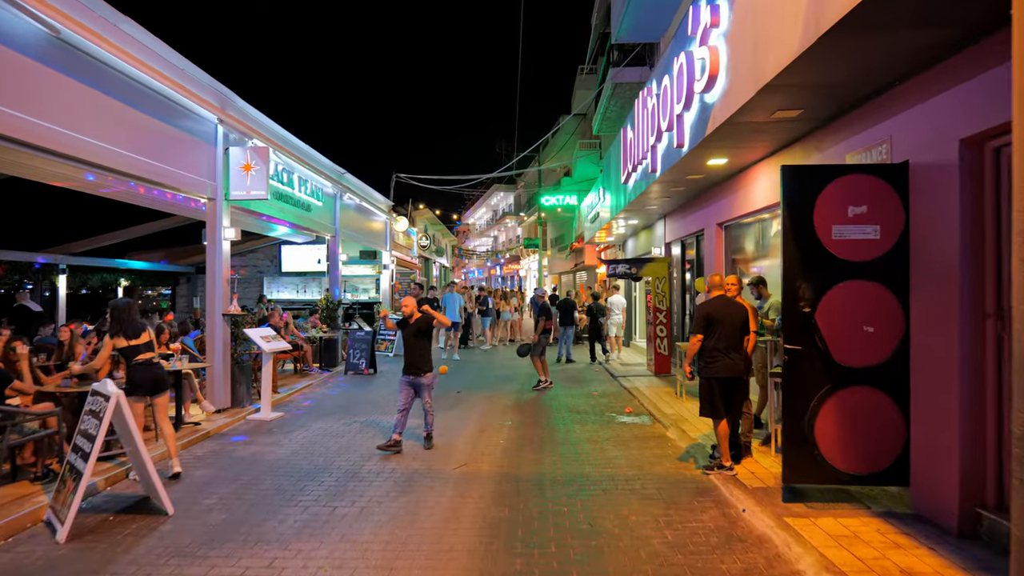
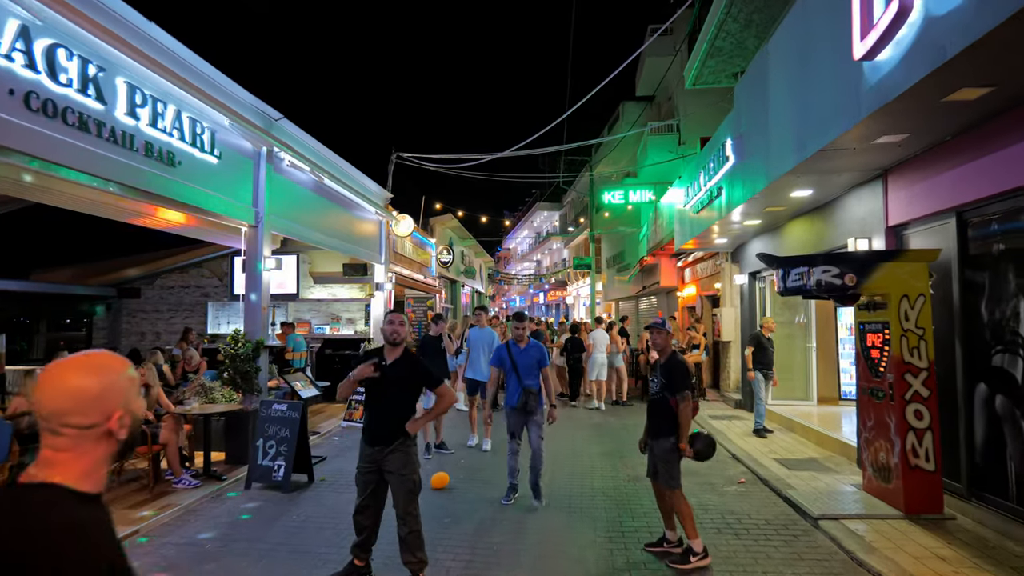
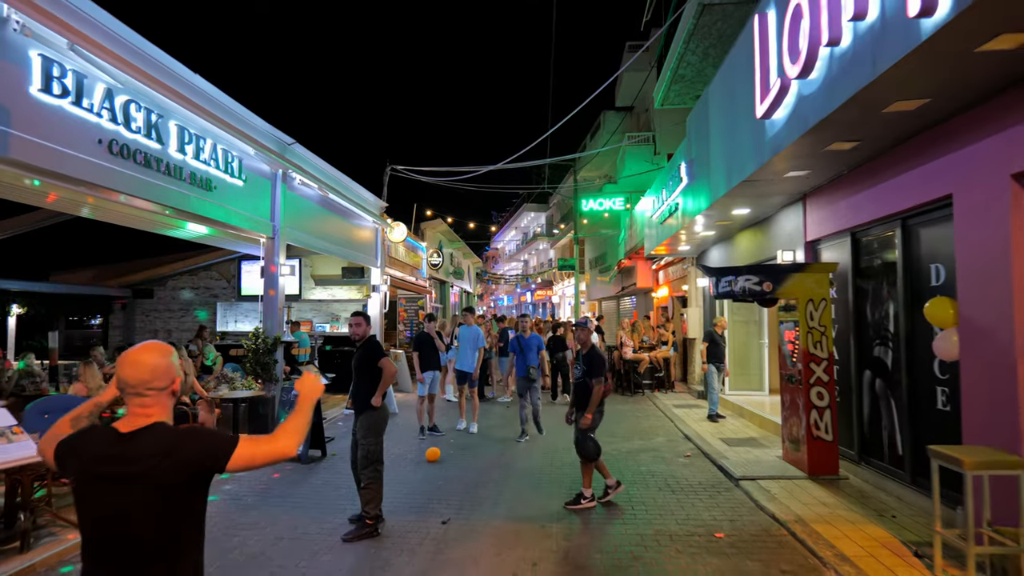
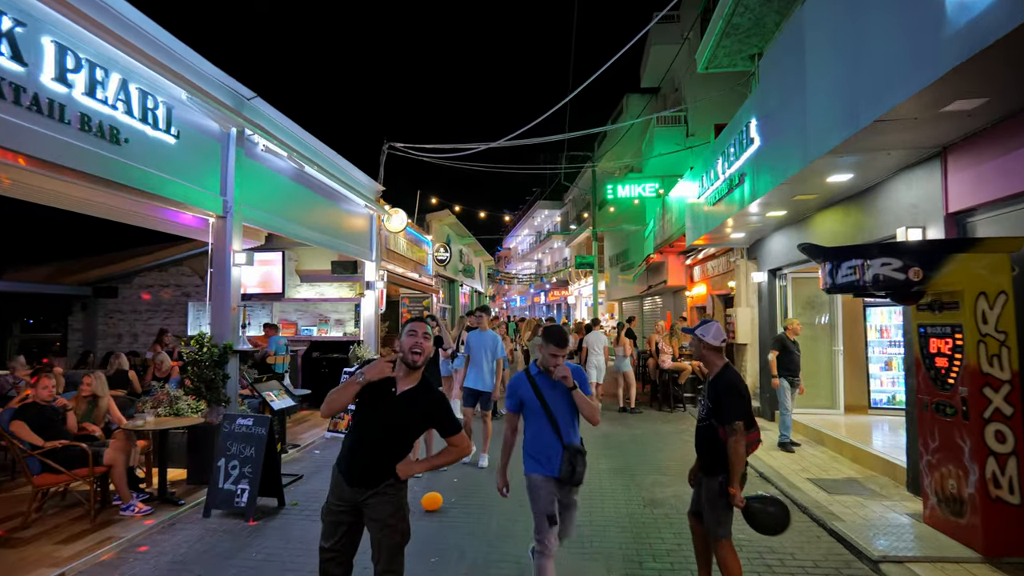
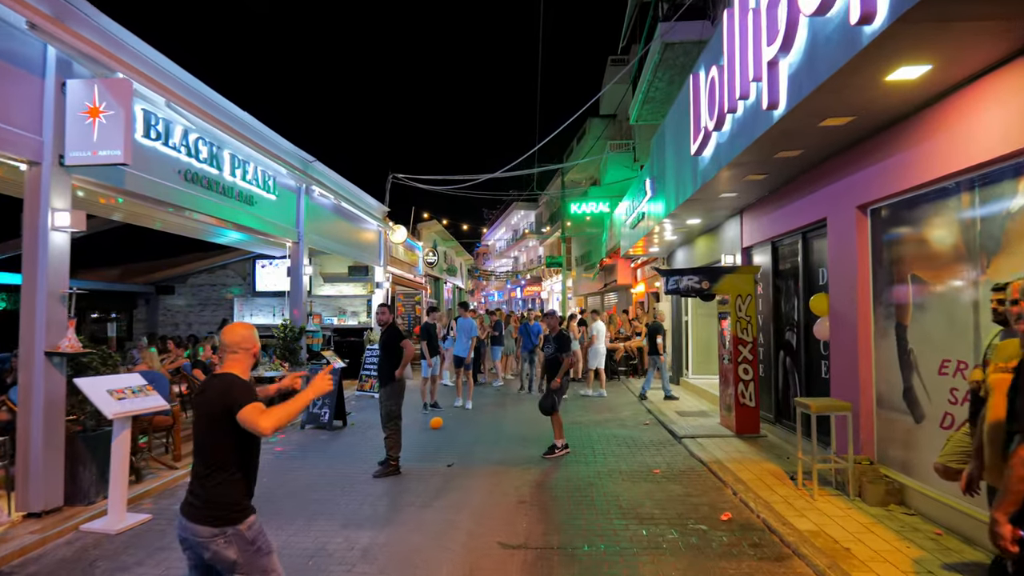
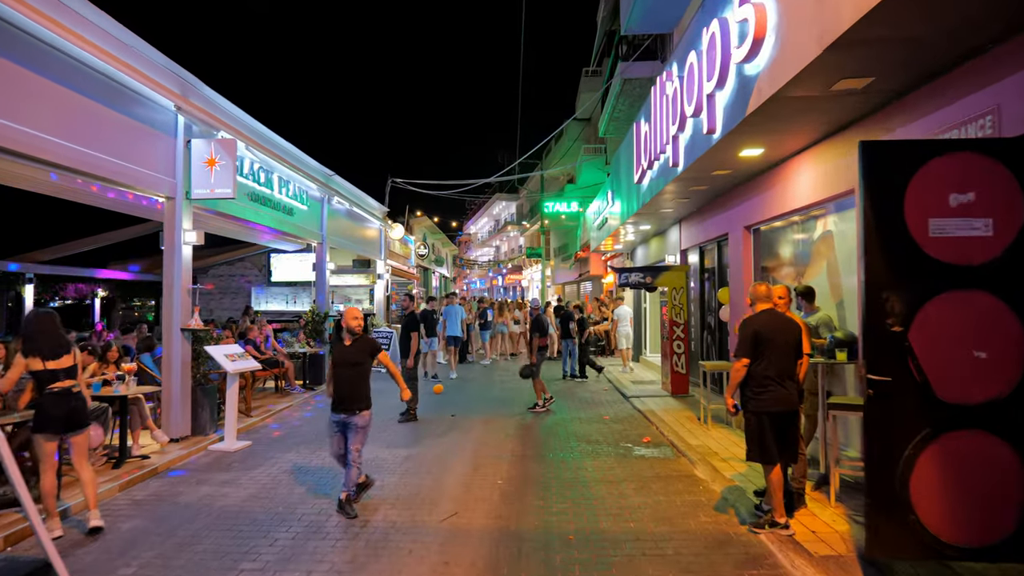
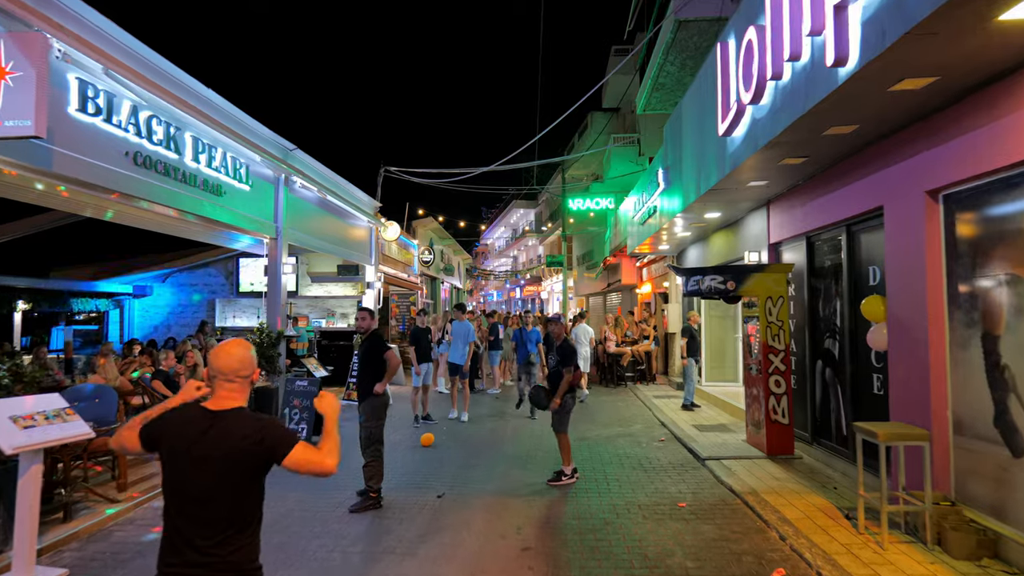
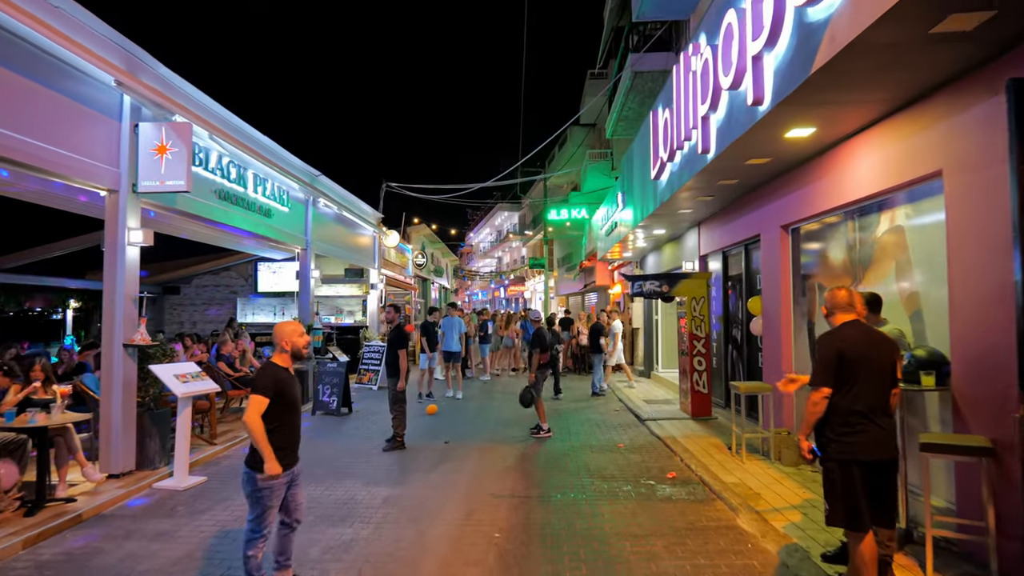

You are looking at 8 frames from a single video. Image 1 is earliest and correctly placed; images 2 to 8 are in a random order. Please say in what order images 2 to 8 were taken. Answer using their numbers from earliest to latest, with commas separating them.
6, 8, 5, 7, 3, 2, 4
